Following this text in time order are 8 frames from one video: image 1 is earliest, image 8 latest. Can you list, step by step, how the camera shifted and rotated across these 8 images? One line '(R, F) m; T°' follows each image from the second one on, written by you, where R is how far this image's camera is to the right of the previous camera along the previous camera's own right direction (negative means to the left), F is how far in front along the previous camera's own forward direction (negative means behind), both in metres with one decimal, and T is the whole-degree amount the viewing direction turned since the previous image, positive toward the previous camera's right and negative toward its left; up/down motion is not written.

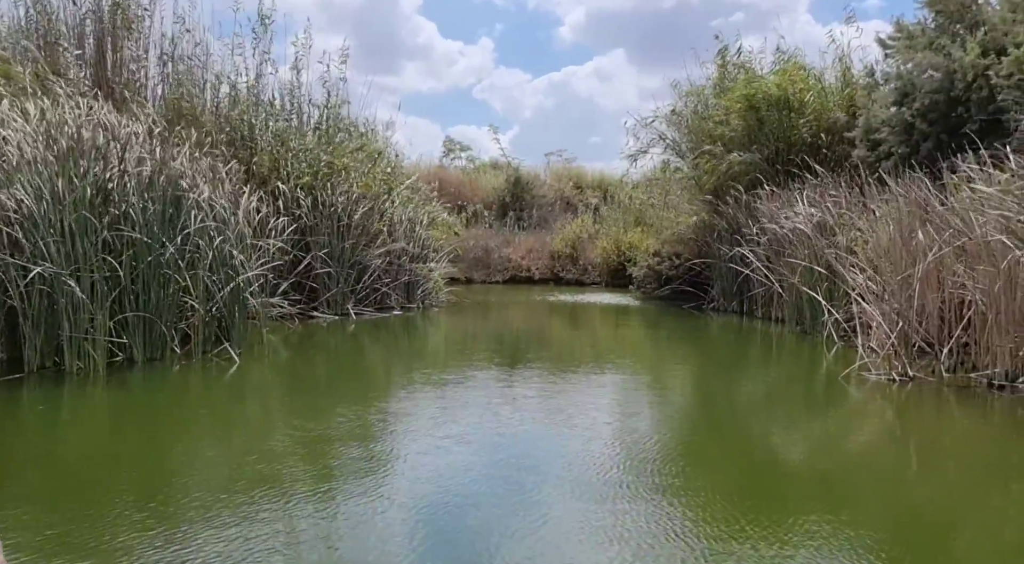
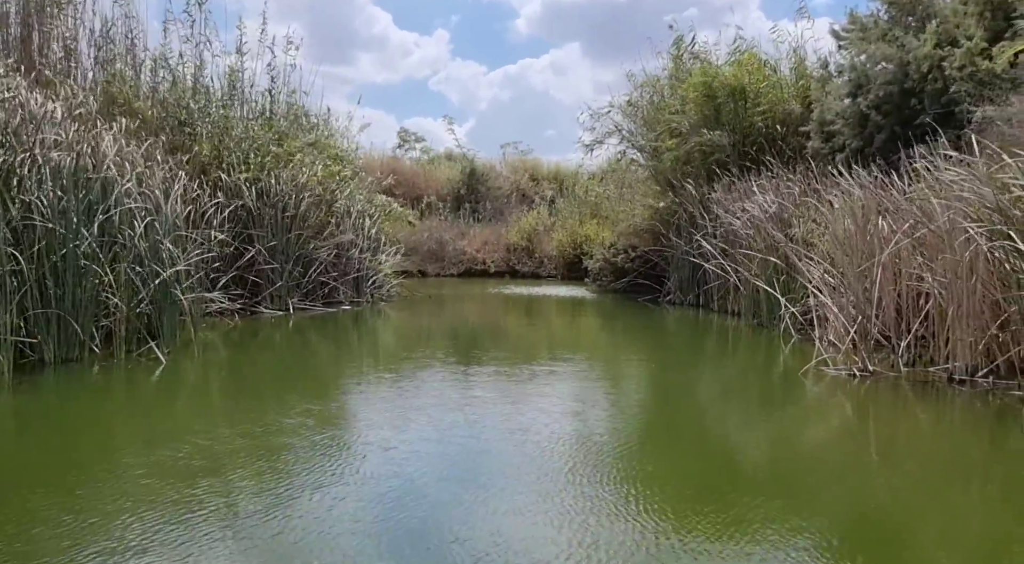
(+0.2, +0.1) m; 0°
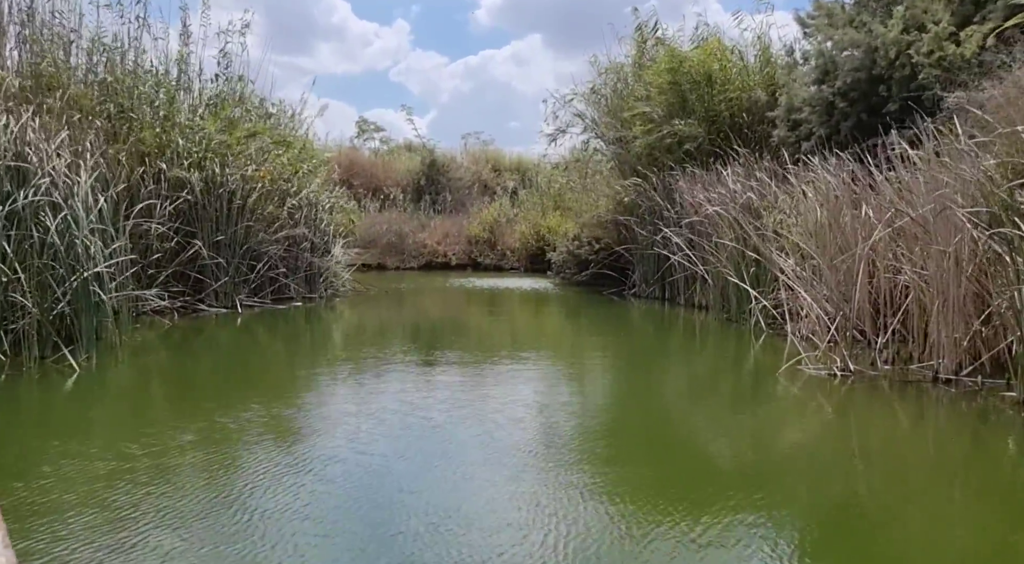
(0.0, +0.2) m; +2°
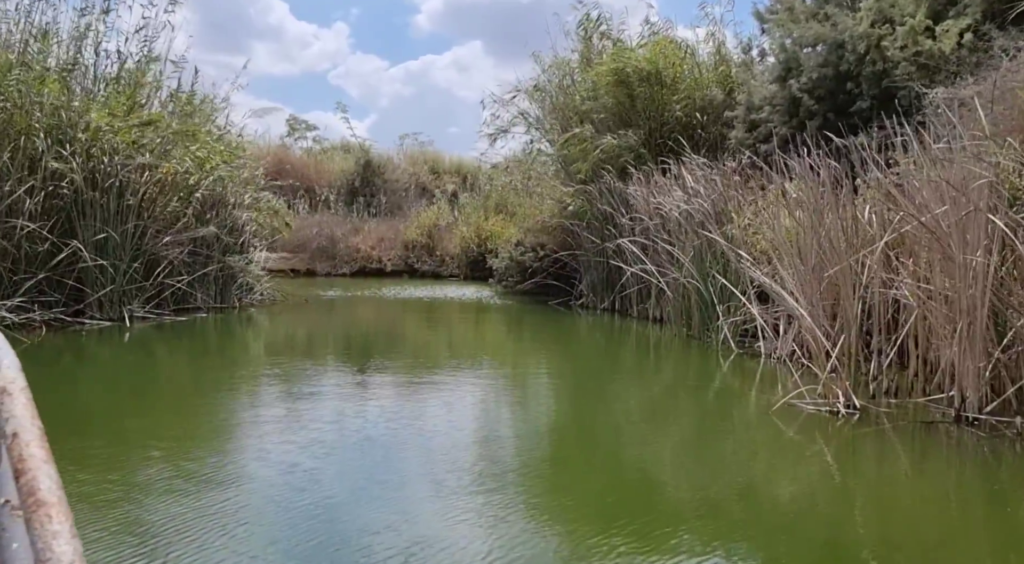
(0.0, +0.6) m; +4°
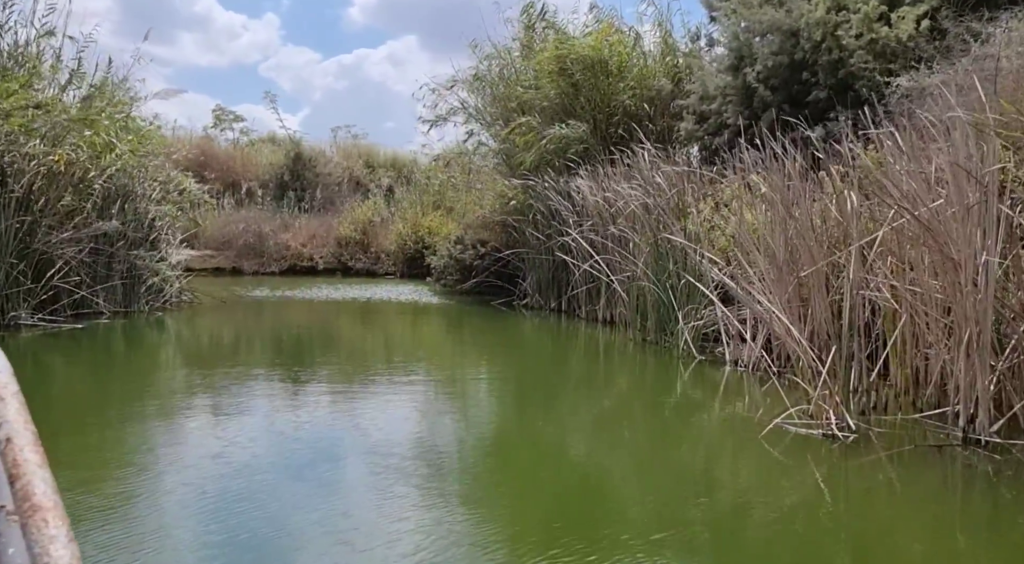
(0.0, +0.4) m; +4°
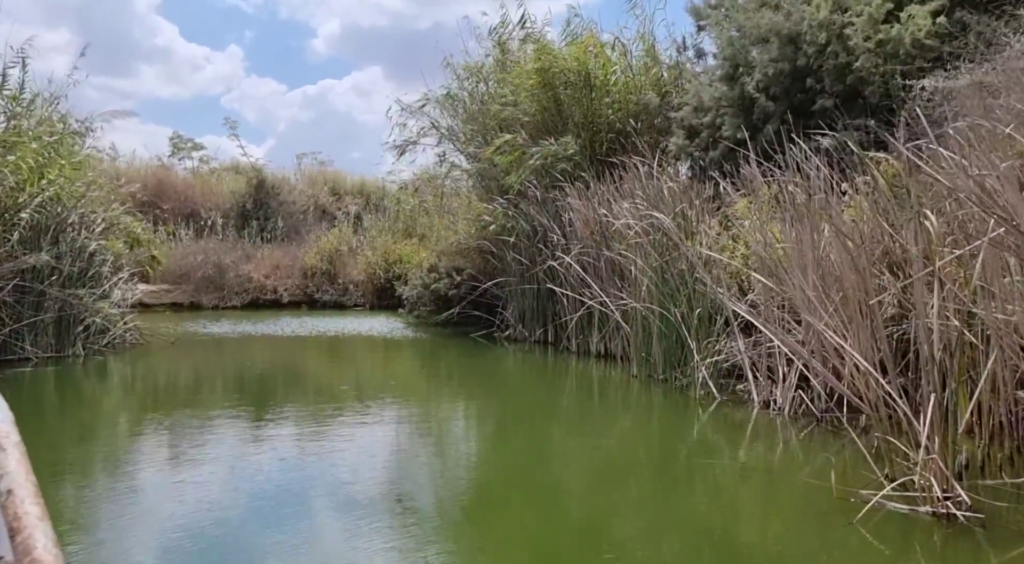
(-0.1, +0.5) m; +2°
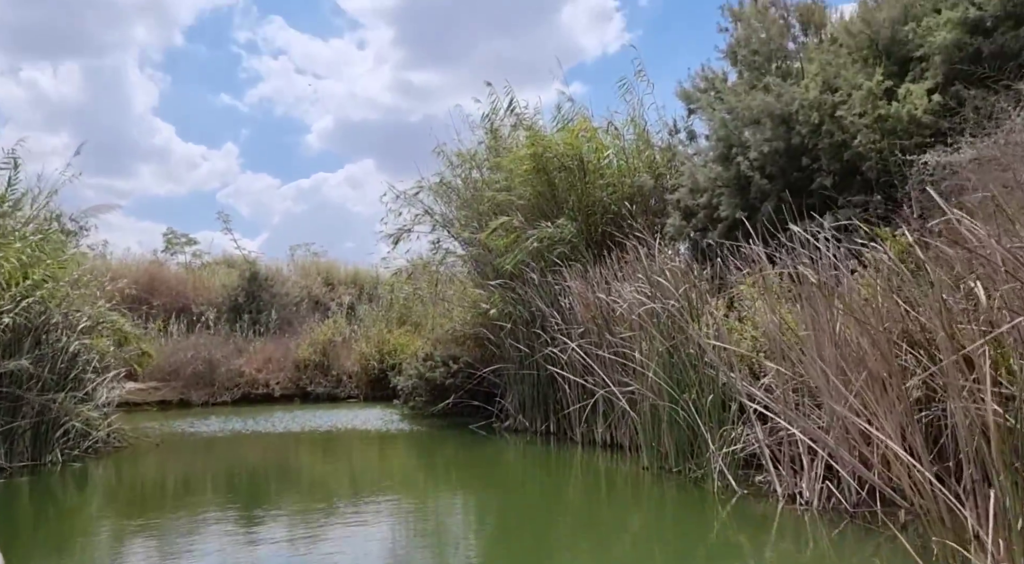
(0.0, +0.2) m; 0°
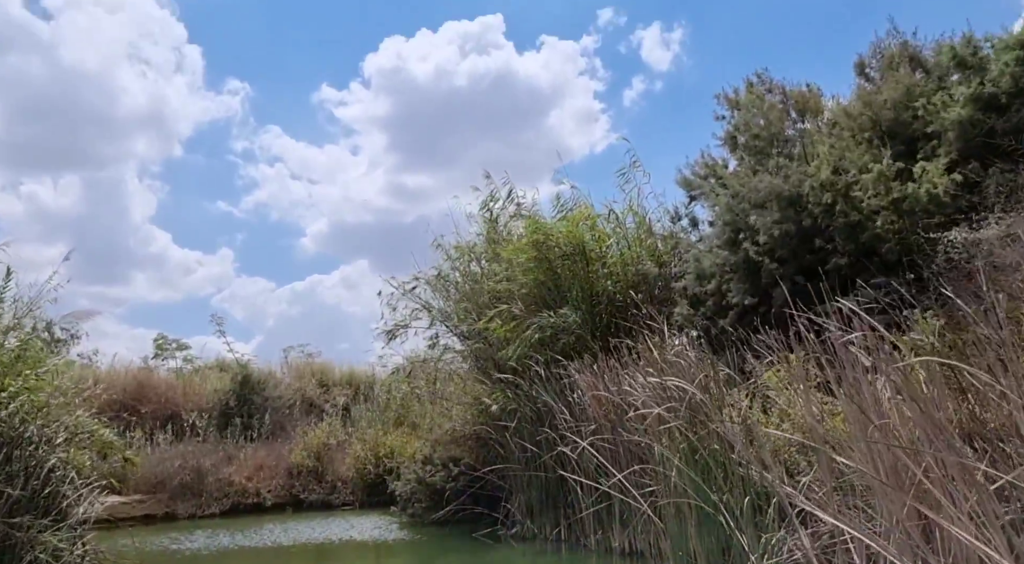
(0.0, +0.3) m; 0°
